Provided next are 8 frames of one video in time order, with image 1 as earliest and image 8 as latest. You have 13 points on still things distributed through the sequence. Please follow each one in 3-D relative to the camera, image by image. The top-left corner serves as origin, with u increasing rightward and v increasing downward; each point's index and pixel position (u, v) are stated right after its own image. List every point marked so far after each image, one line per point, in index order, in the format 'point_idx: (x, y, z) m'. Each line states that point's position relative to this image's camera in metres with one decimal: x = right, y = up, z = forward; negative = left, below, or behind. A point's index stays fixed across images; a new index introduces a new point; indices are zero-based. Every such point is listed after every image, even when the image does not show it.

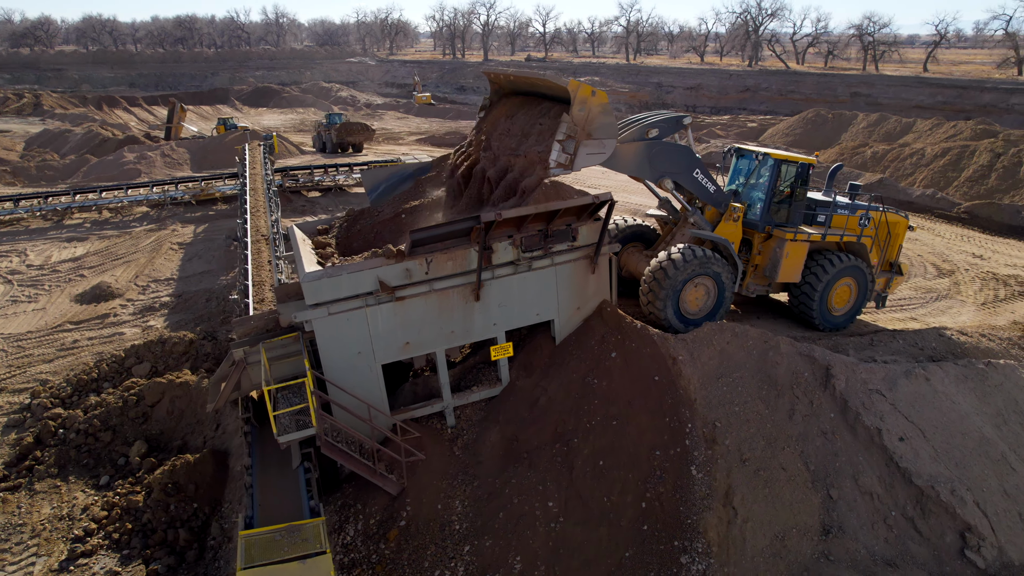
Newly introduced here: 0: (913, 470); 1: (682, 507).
0: (+3.6, -1.6, +5.7) m
1: (+1.5, -1.9, +5.5) m
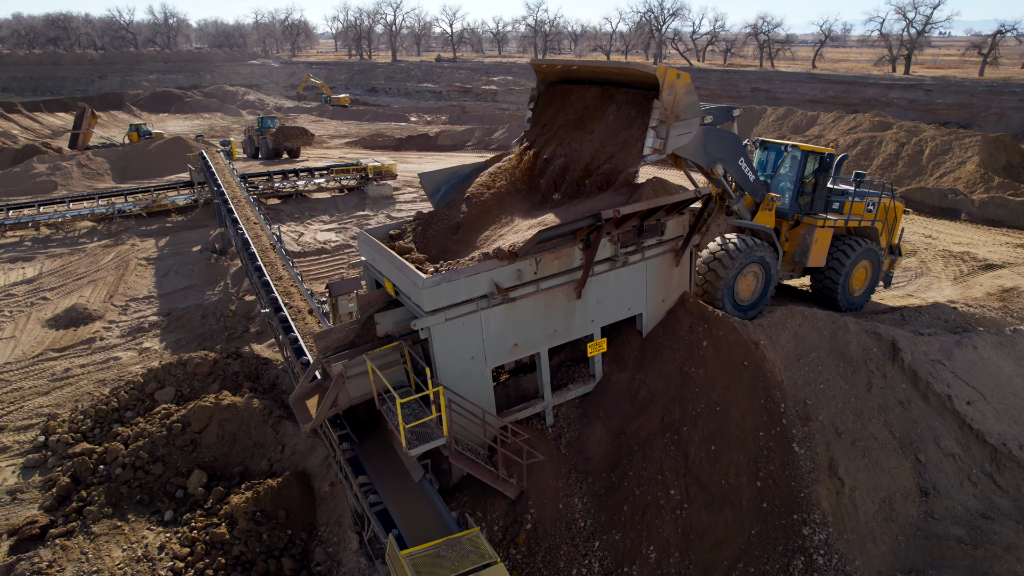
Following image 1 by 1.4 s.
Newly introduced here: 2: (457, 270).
0: (+4.6, -1.4, +6.2) m
1: (+2.5, -1.7, +5.8) m
2: (-0.5, +0.1, +5.4) m
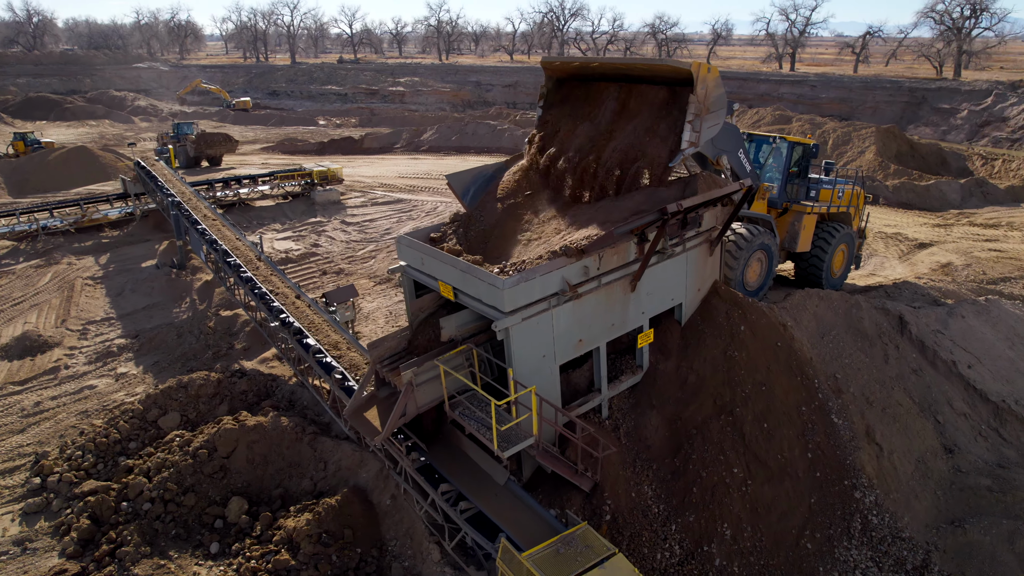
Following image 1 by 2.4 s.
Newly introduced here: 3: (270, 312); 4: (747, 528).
0: (+5.1, -1.1, +6.9) m
1: (+3.2, -1.6, +6.2) m
2: (+0.2, +0.2, +5.4) m
3: (-3.0, -0.3, +8.2) m
4: (+2.1, -2.1, +5.7) m
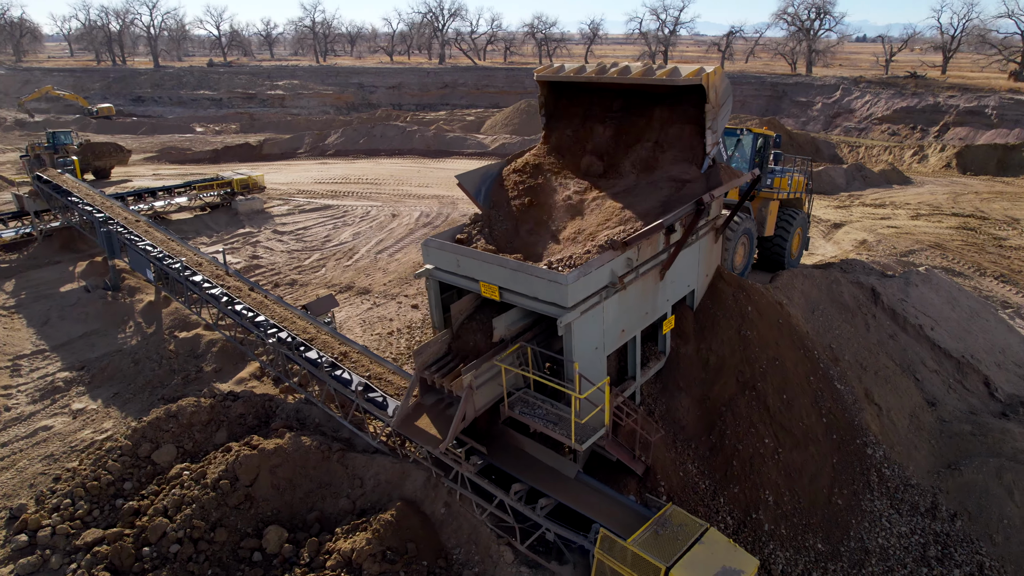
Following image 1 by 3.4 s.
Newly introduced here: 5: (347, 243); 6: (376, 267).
0: (+5.3, -0.7, +7.8) m
1: (+3.5, -1.3, +6.8) m
2: (+0.6, +0.2, +5.5) m
3: (-2.9, -0.5, +7.7) m
4: (+2.6, -1.9, +6.1) m
5: (-3.7, +1.0, +14.4) m
6: (-2.7, +0.4, +12.8) m
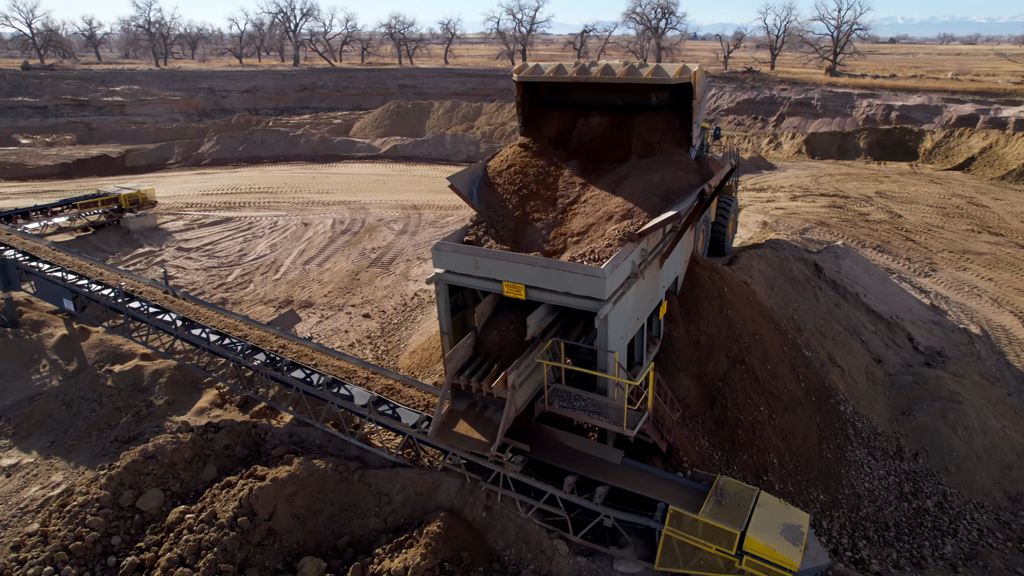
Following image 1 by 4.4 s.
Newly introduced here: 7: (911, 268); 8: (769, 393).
0: (+5.0, -0.3, +8.9) m
1: (+3.6, -1.0, +7.5) m
2: (+0.9, +0.3, +5.6) m
3: (-3.0, -0.7, +7.1) m
4: (+2.8, -1.7, +6.7) m
5: (-5.1, +0.7, +13.6) m
6: (-3.8, +0.2, +12.2) m
7: (+8.6, +0.4, +13.9) m
8: (+2.8, -1.1, +7.1) m
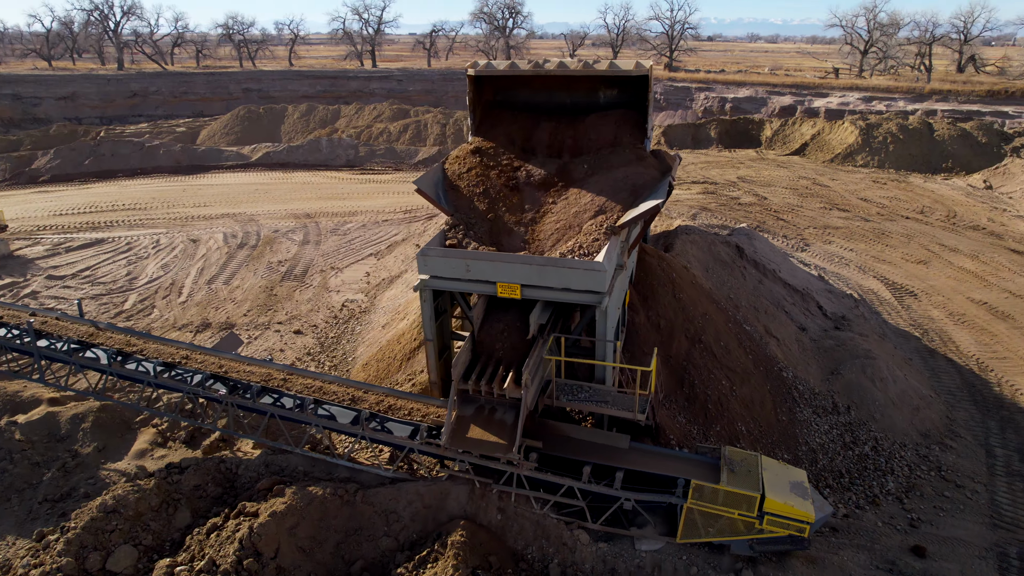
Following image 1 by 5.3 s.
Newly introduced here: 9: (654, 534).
0: (+4.3, 0.0, +9.9) m
1: (+3.2, -0.8, +8.3) m
2: (+0.8, +0.3, +5.8) m
3: (-3.1, -0.9, +6.5) m
4: (+2.7, -1.5, +7.3) m
5: (-6.7, +0.2, +12.4) m
6: (-5.1, -0.2, +11.3) m
7: (+6.7, +1.0, +15.6) m
8: (+2.5, -0.9, +7.6) m
9: (+1.2, -2.1, +5.6) m
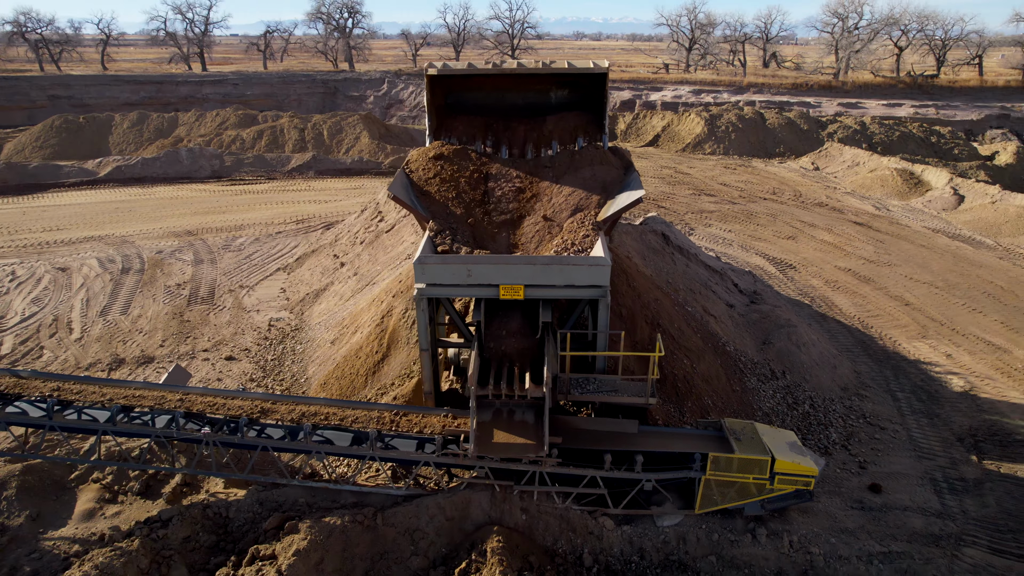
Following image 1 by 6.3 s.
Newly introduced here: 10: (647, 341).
0: (+3.3, +0.4, +10.7) m
1: (+2.7, -0.5, +8.9) m
2: (+0.8, +0.4, +6.0) m
3: (-3.1, -1.2, +5.9) m
4: (+2.5, -1.3, +7.9) m
5: (-7.9, -0.4, +10.8) m
6: (-6.1, -0.7, +10.1) m
7: (+4.3, +1.5, +16.8) m
8: (+2.2, -0.7, +8.2) m
9: (+1.5, -2.0, +5.9) m
10: (+1.7, -0.7, +8.0) m
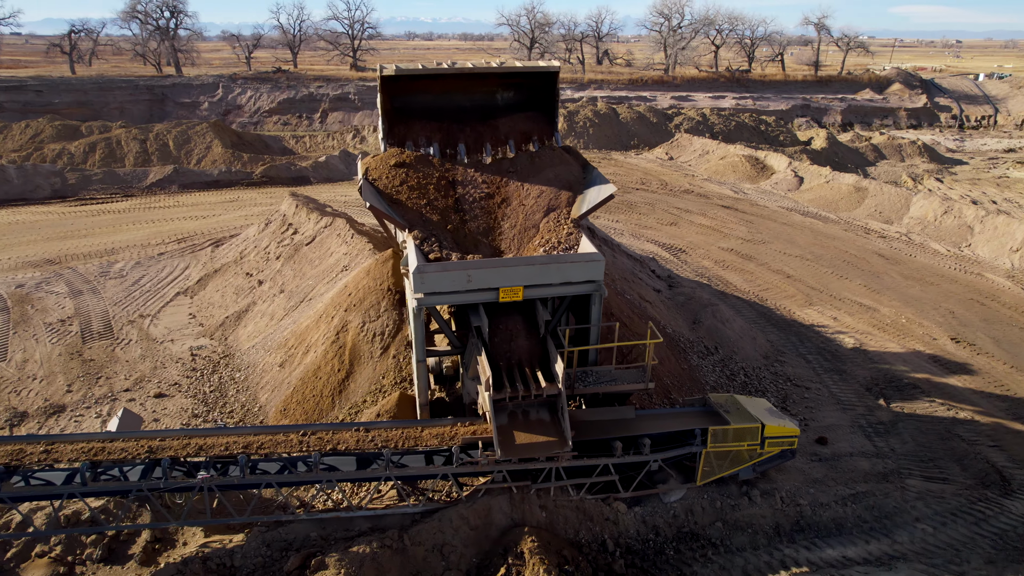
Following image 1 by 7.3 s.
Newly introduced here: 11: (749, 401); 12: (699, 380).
0: (+2.1, +0.6, +11.4) m
1: (+2.0, -0.3, +9.5) m
2: (+0.7, +0.5, +6.2) m
3: (-2.9, -1.5, +5.3) m
4: (+2.1, -1.1, +8.4) m
5: (-8.7, -1.2, +9.0) m
6: (-6.8, -1.2, +8.7) m
7: (+1.8, +1.7, +17.5) m
8: (+1.7, -0.6, +8.6) m
9: (+1.6, -1.9, +6.2) m
10: (+1.2, -0.6, +8.3) m
11: (+2.4, -1.1, +6.6) m
12: (+2.6, -1.2, +8.8) m
